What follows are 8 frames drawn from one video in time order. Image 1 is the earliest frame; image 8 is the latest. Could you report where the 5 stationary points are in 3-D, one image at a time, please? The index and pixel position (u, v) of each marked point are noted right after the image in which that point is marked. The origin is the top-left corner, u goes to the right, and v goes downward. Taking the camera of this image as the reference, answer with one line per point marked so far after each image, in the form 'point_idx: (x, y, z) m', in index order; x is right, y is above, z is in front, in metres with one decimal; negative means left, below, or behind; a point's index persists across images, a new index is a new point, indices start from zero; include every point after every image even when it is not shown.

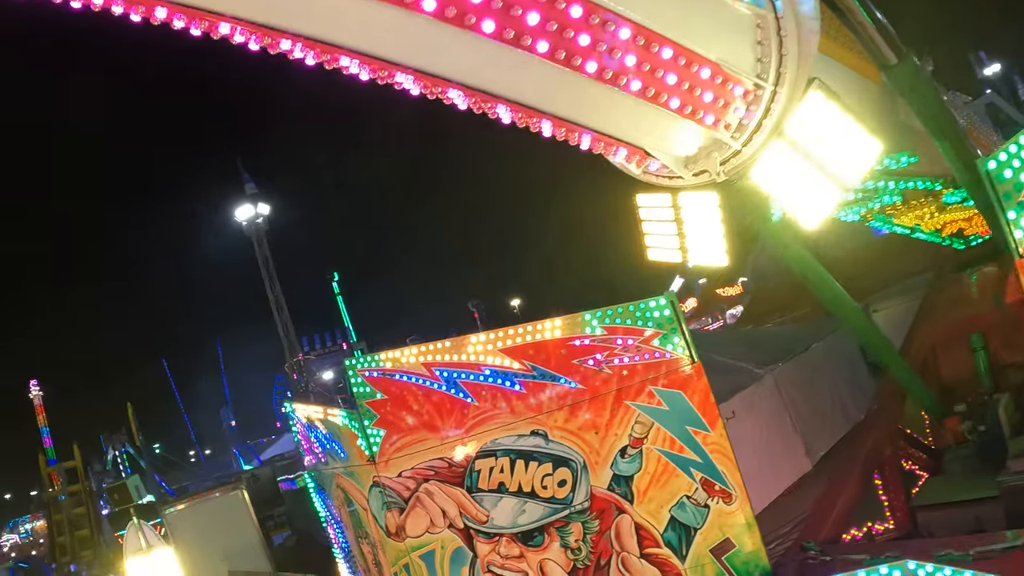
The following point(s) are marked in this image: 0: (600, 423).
0: (+0.7, -1.1, +5.2) m
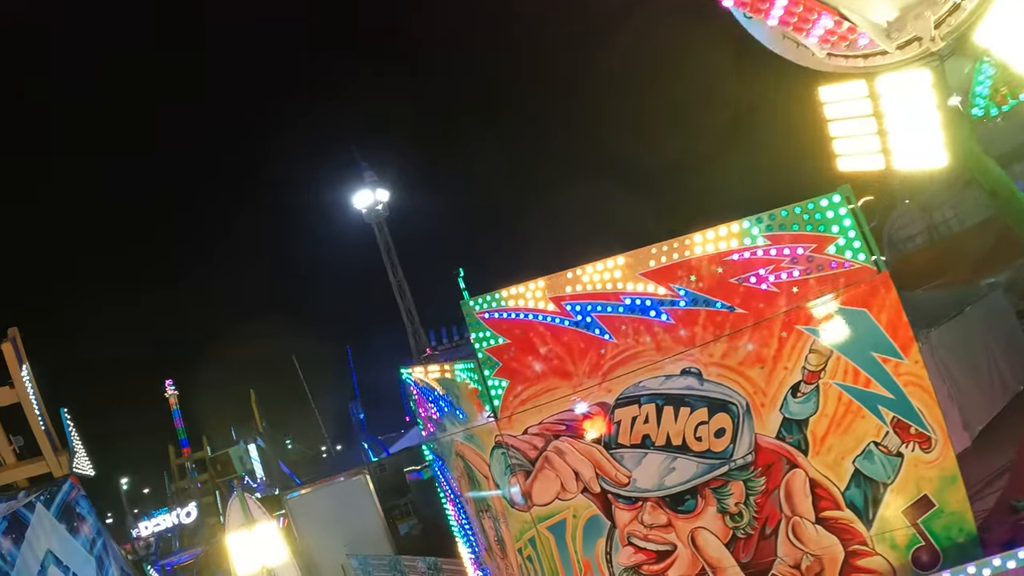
0: (+1.7, -0.5, +4.4) m
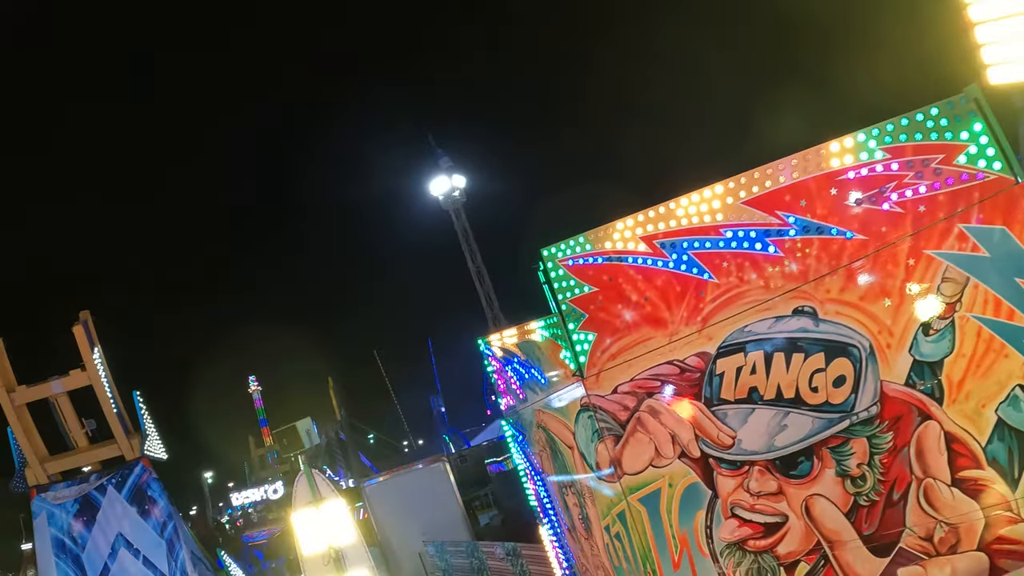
0: (+2.3, 0.0, +3.9) m
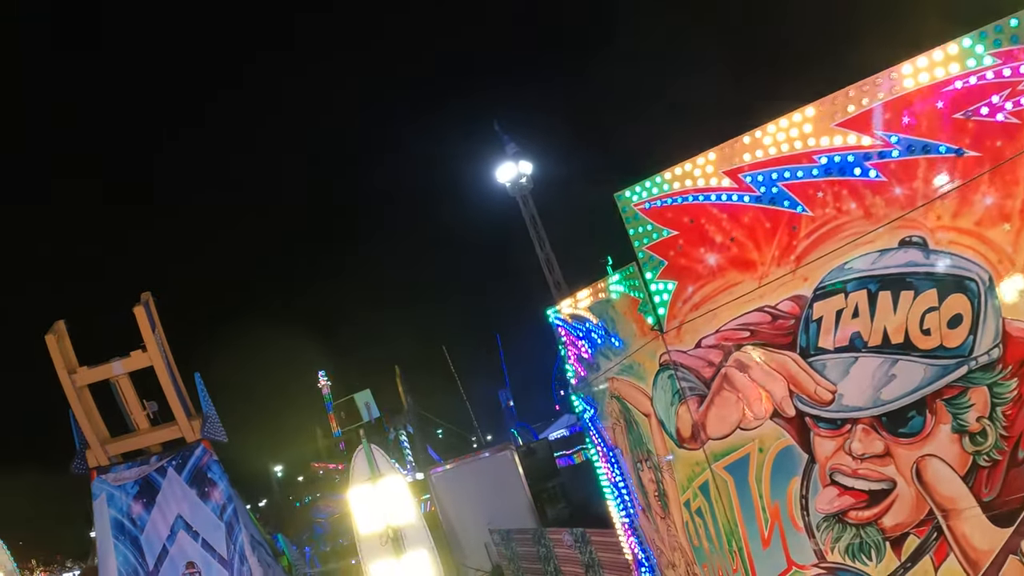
0: (+2.7, +0.4, +3.5) m
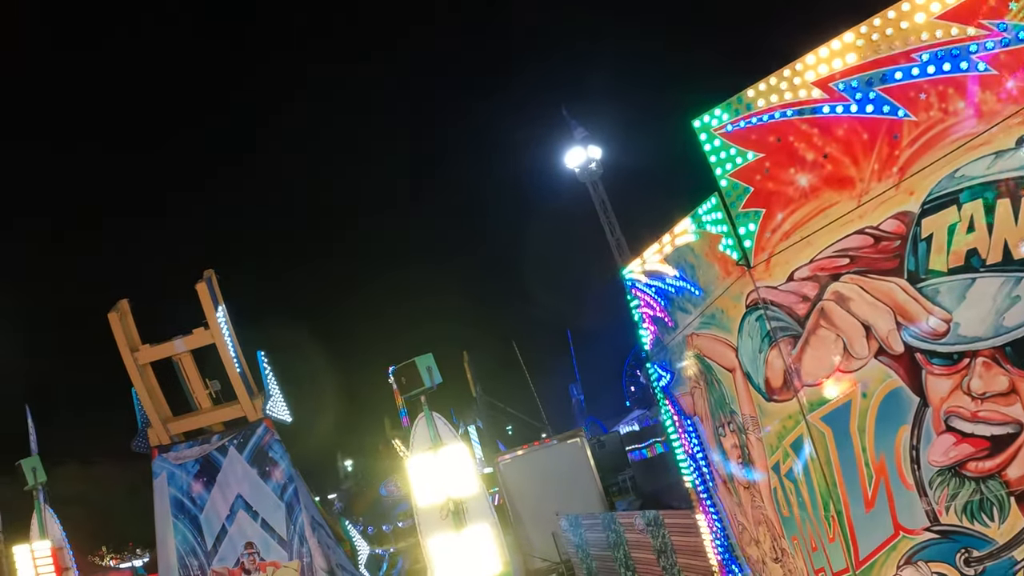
0: (+3.1, +0.9, +3.1) m
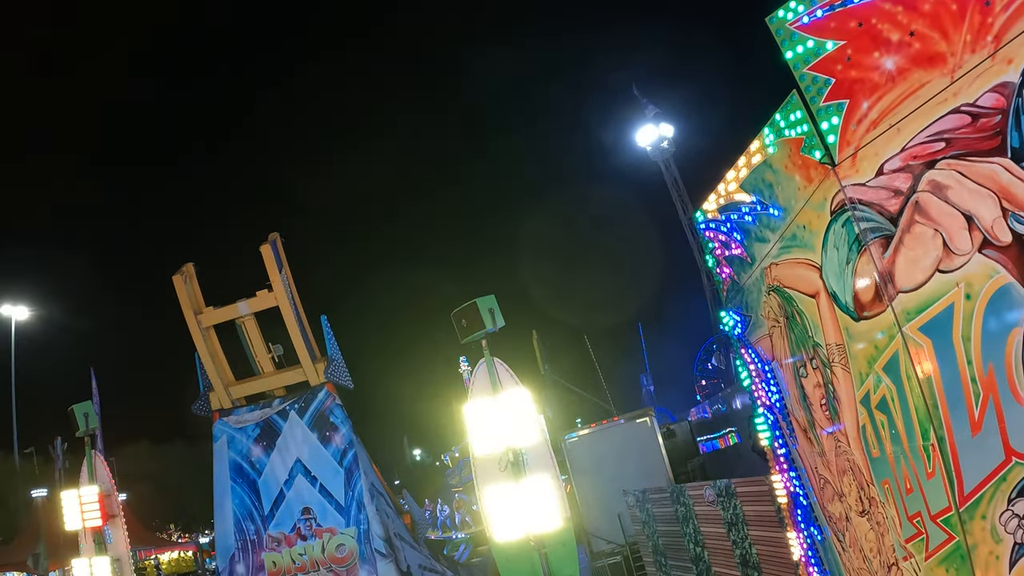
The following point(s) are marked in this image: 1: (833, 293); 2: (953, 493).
0: (+3.4, +1.6, +2.7) m
1: (+2.1, 0.0, +4.3) m
2: (+2.7, -1.2, +3.9) m
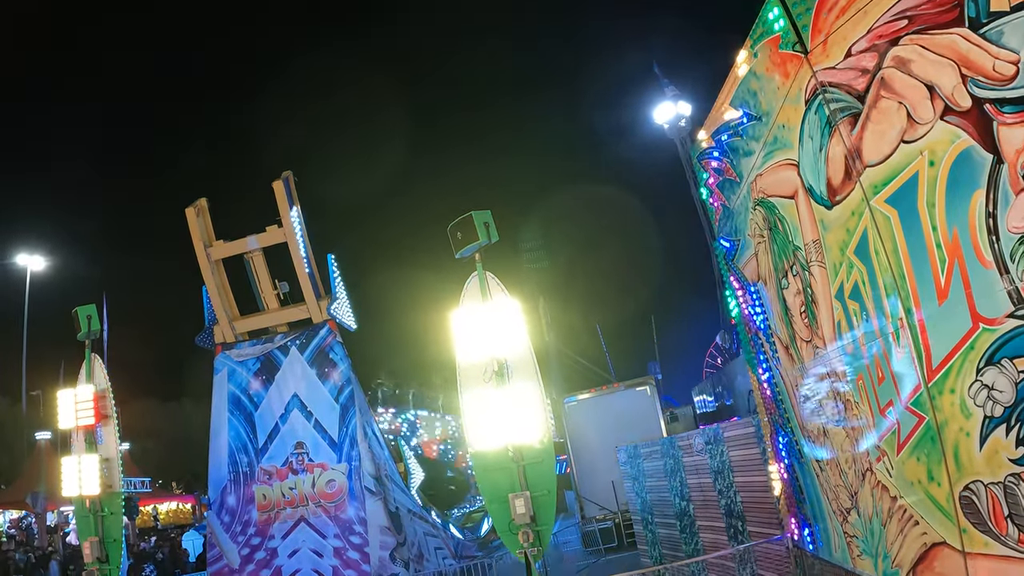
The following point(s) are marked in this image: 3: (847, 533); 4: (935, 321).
0: (+3.4, +2.4, +3.0) m
1: (+2.1, +0.7, +4.5) m
2: (+2.5, -0.5, +4.0) m
3: (+2.7, -2.0, +5.3) m
4: (+2.5, -0.2, +3.8) m
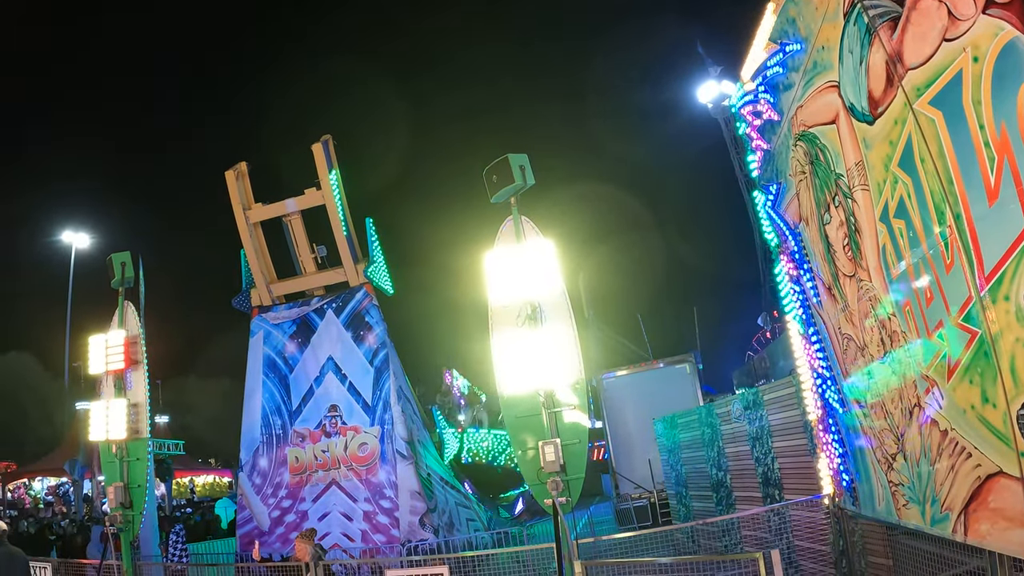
0: (+3.6, +3.0, +3.0) m
1: (+2.3, +1.2, +4.4) m
2: (+2.8, +0.1, +3.9) m
3: (+3.0, -1.5, +5.0) m
4: (+2.7, +0.4, +3.7) m
